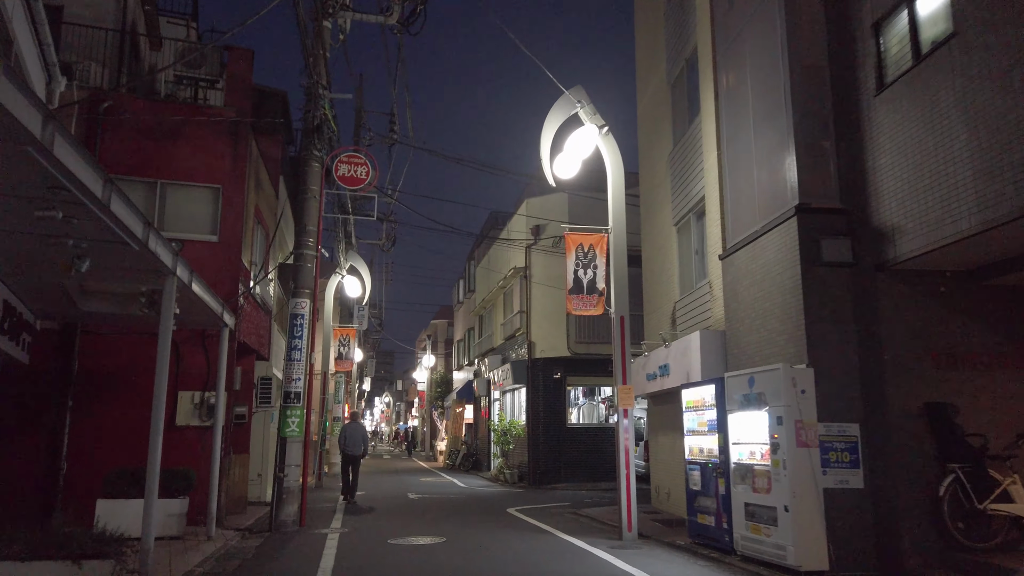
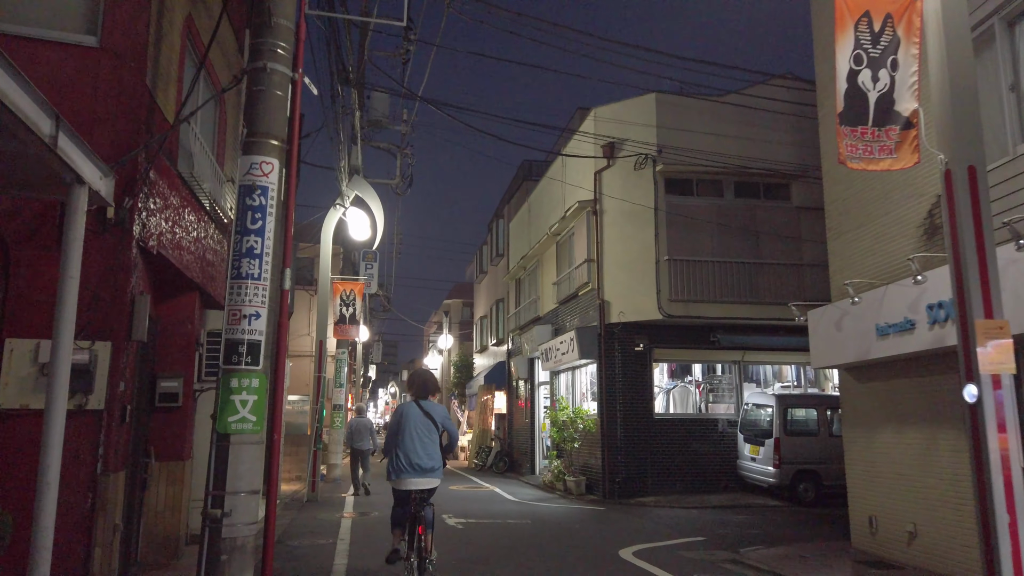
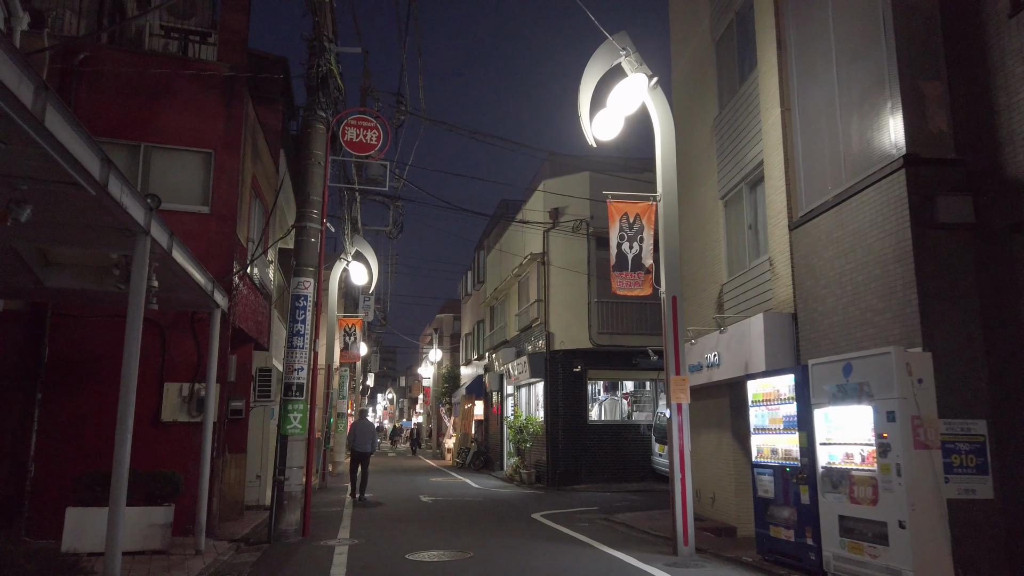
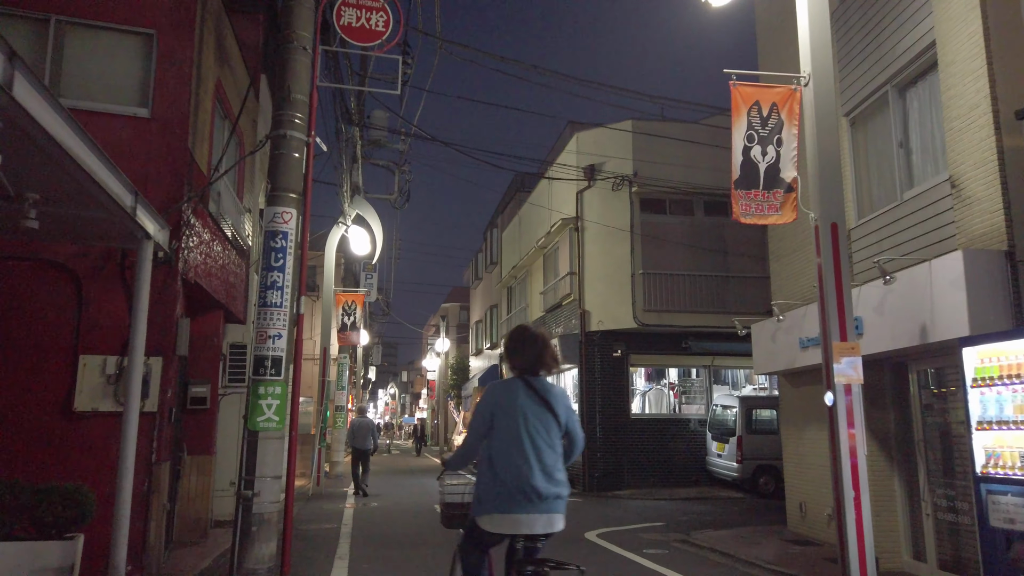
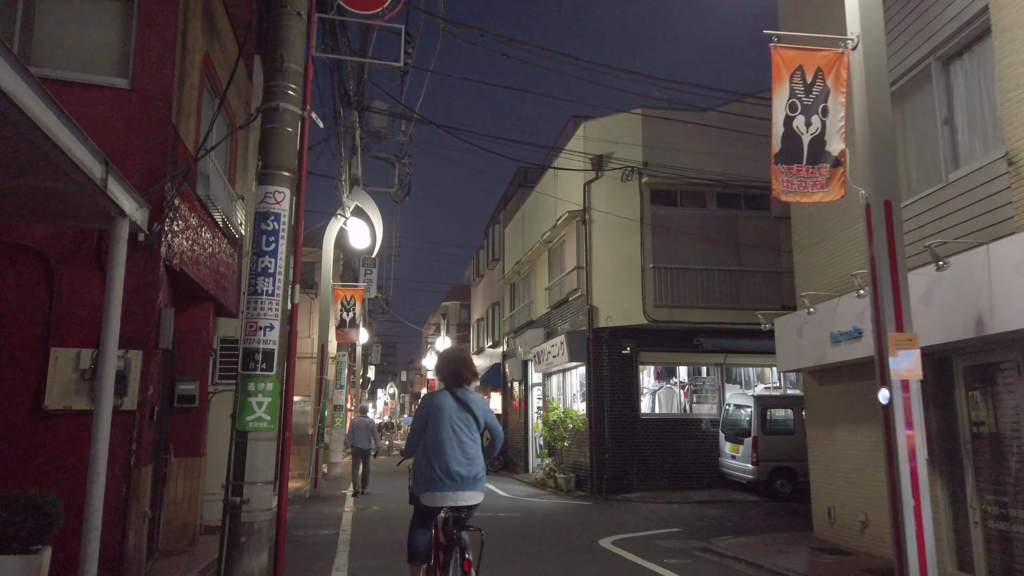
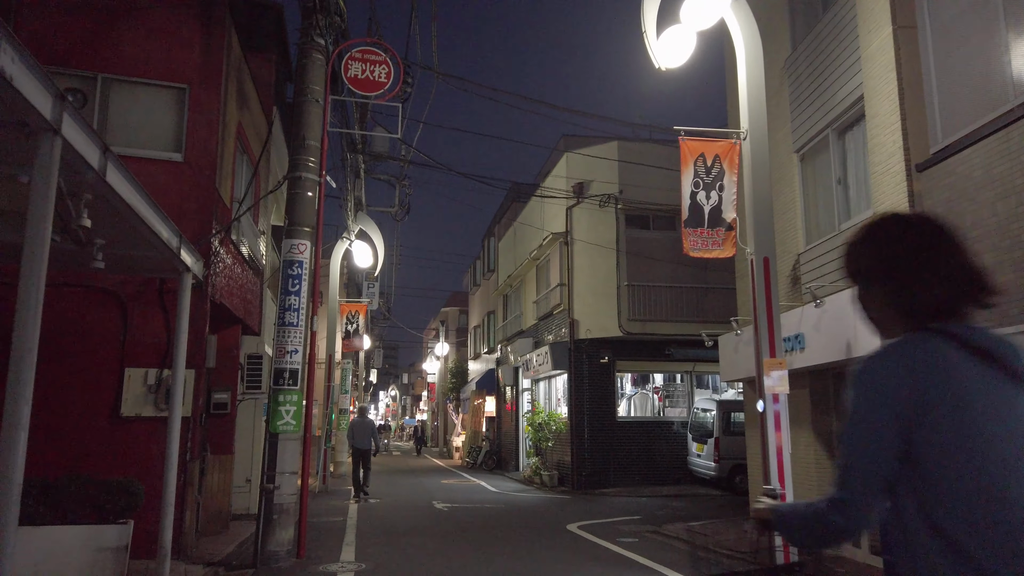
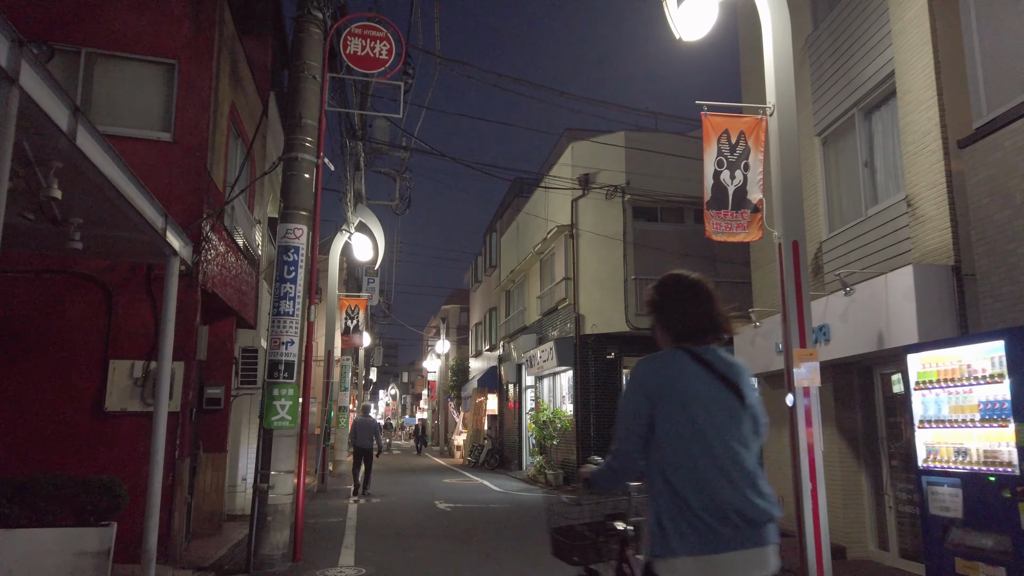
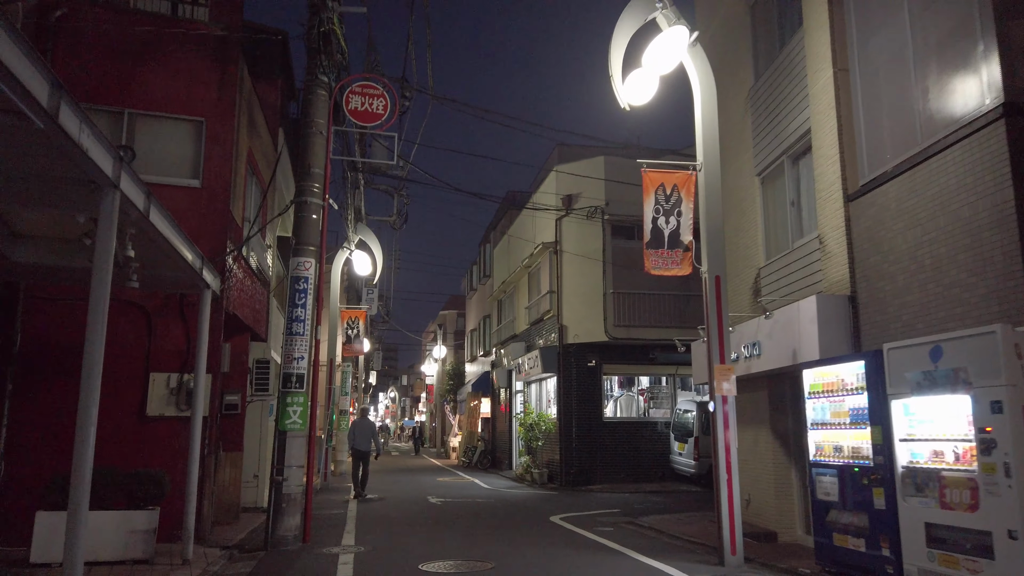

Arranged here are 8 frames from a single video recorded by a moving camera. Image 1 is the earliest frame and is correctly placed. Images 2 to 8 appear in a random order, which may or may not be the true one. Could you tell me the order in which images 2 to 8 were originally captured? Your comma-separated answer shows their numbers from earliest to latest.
3, 8, 6, 7, 4, 5, 2
